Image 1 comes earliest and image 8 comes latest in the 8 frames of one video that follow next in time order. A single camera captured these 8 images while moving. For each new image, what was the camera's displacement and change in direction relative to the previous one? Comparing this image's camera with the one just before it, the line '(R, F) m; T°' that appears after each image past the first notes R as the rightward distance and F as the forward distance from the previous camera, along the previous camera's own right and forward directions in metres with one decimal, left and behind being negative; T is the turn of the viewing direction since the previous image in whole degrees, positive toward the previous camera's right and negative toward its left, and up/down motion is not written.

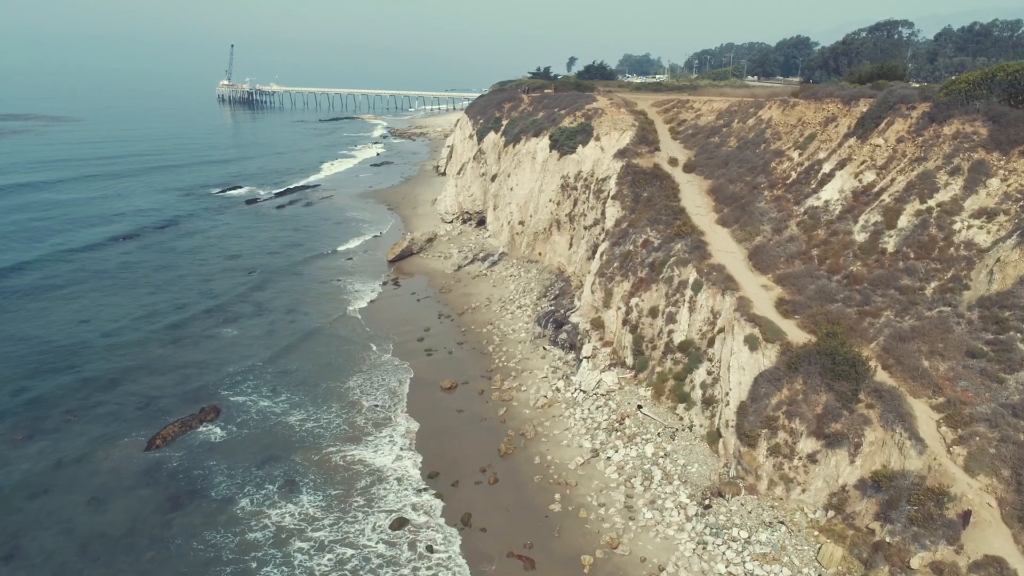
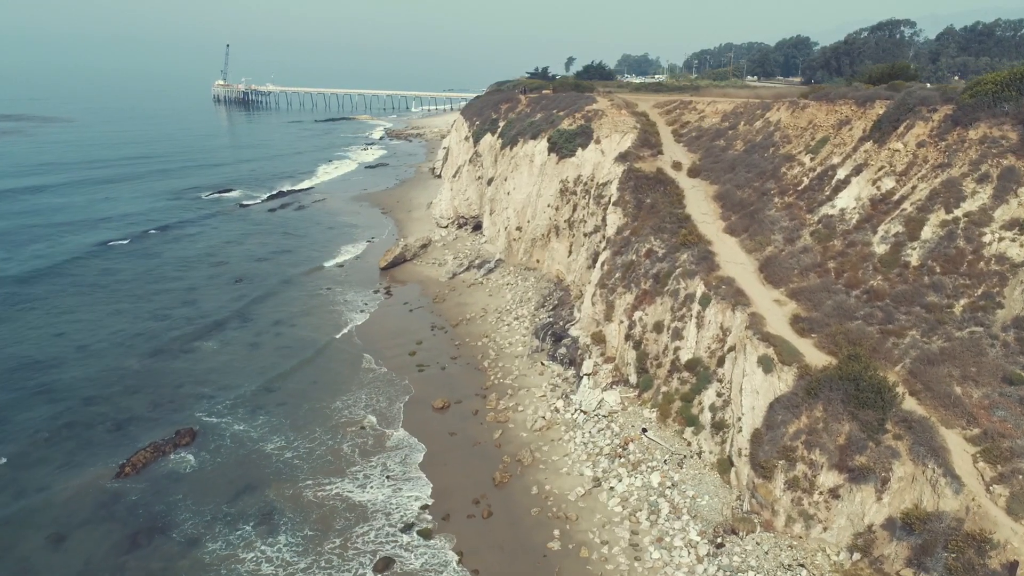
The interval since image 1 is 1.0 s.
(+0.1, +1.4) m; 0°
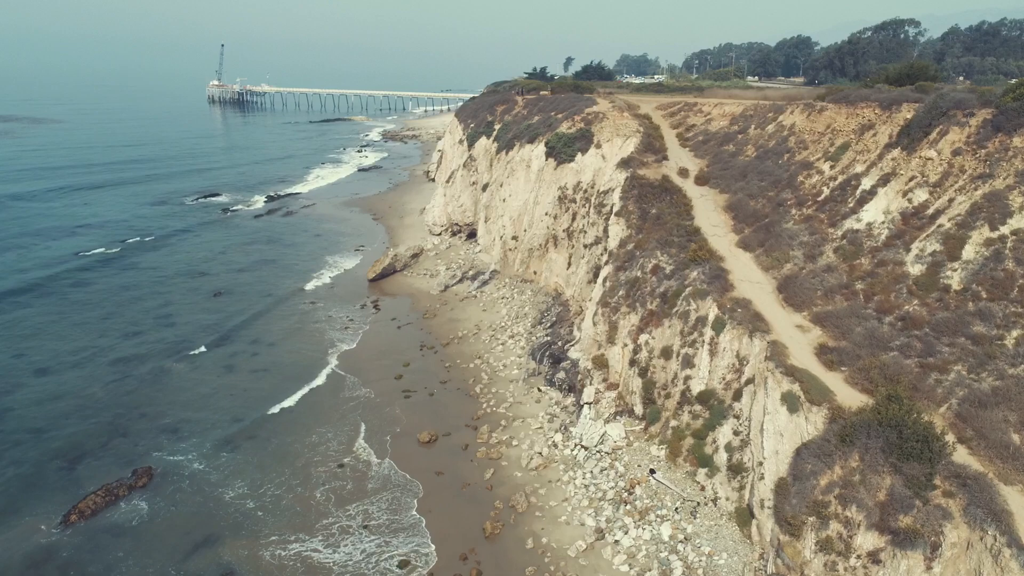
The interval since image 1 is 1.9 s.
(+0.2, +2.0) m; 0°
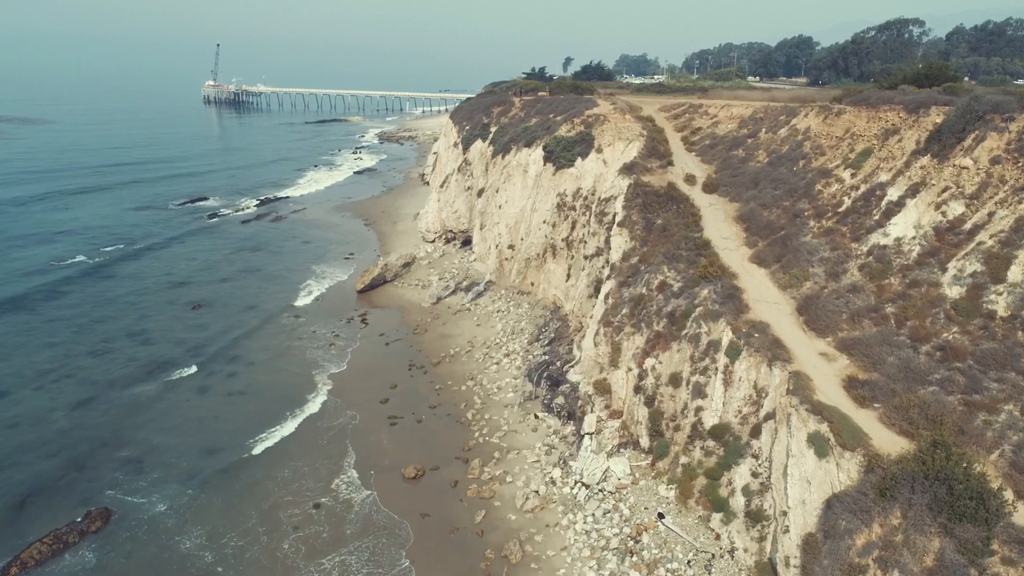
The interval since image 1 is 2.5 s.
(+0.1, +1.8) m; 0°
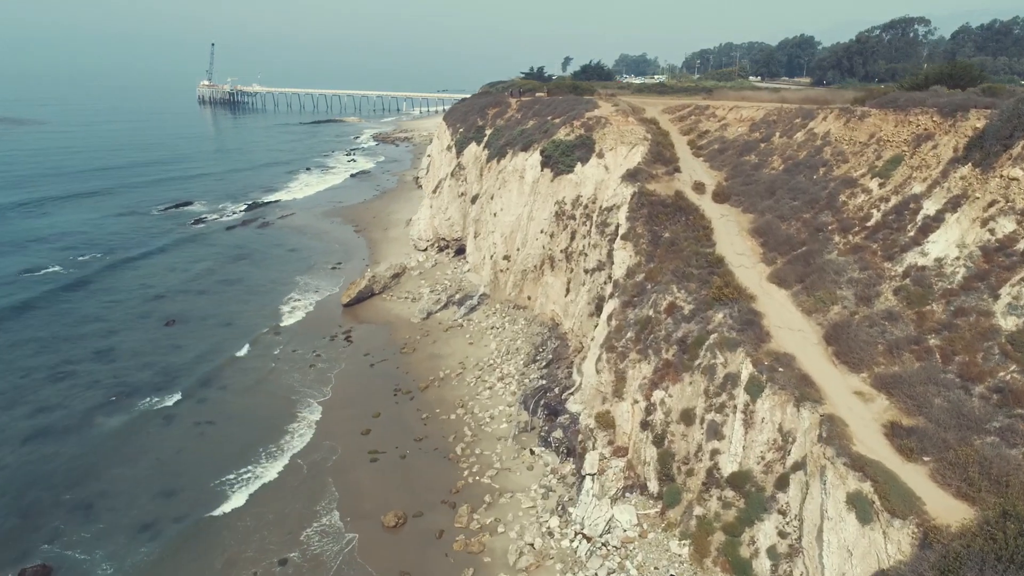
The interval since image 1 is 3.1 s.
(+0.2, +2.0) m; 0°
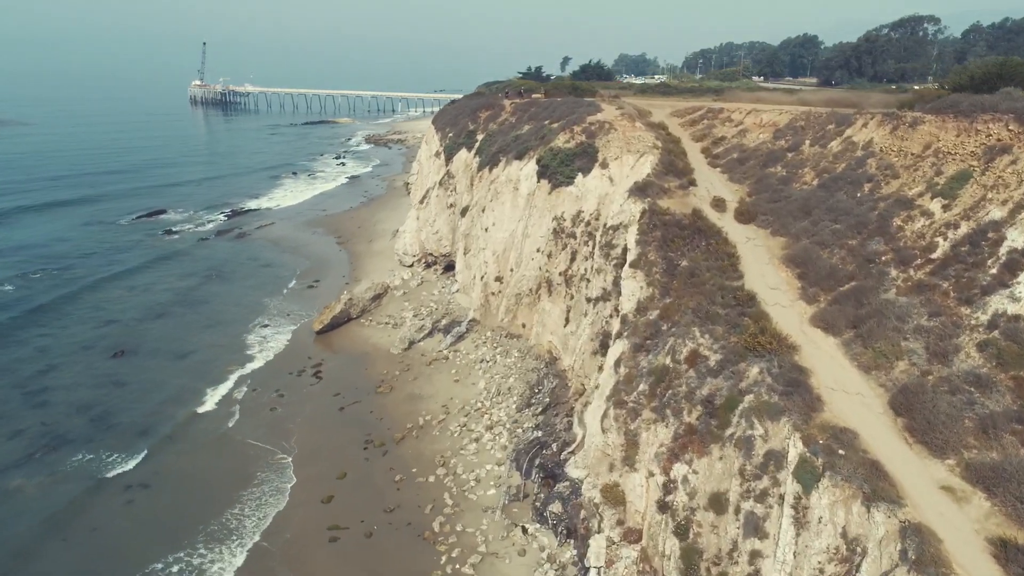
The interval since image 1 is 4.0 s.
(+0.2, +3.4) m; 0°
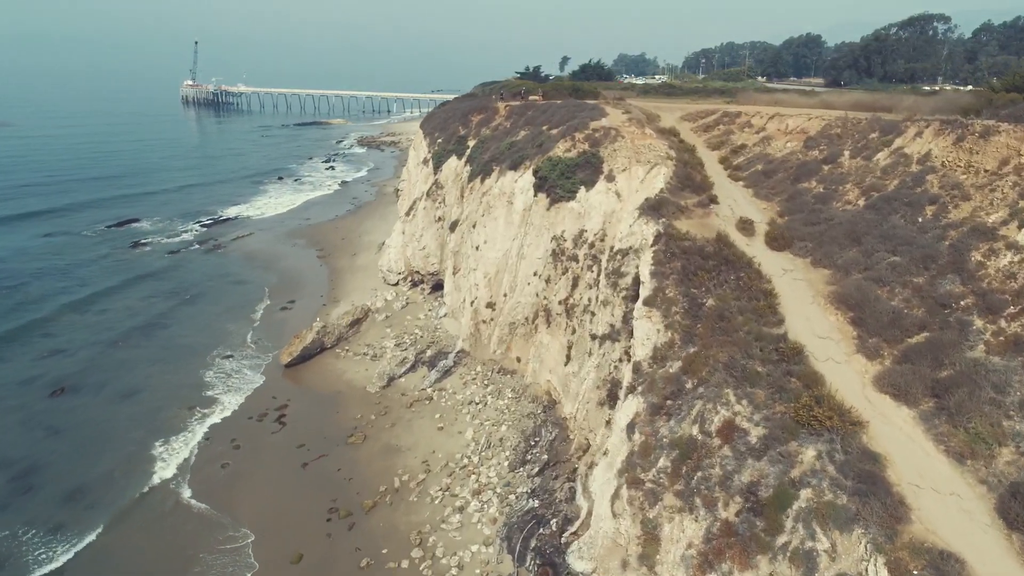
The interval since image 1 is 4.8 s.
(+0.2, +3.2) m; 0°
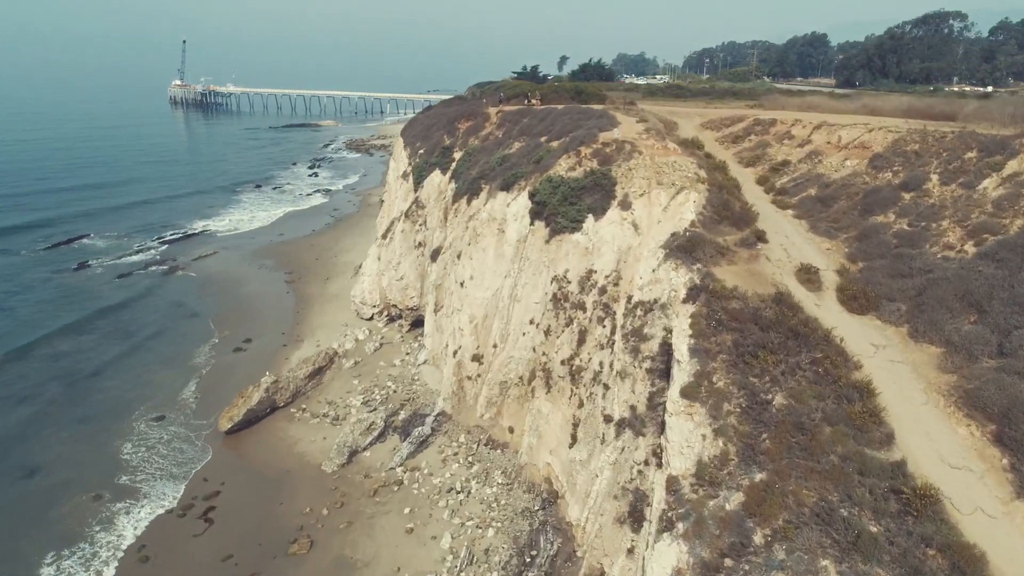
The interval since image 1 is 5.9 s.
(+0.2, +4.6) m; 0°
